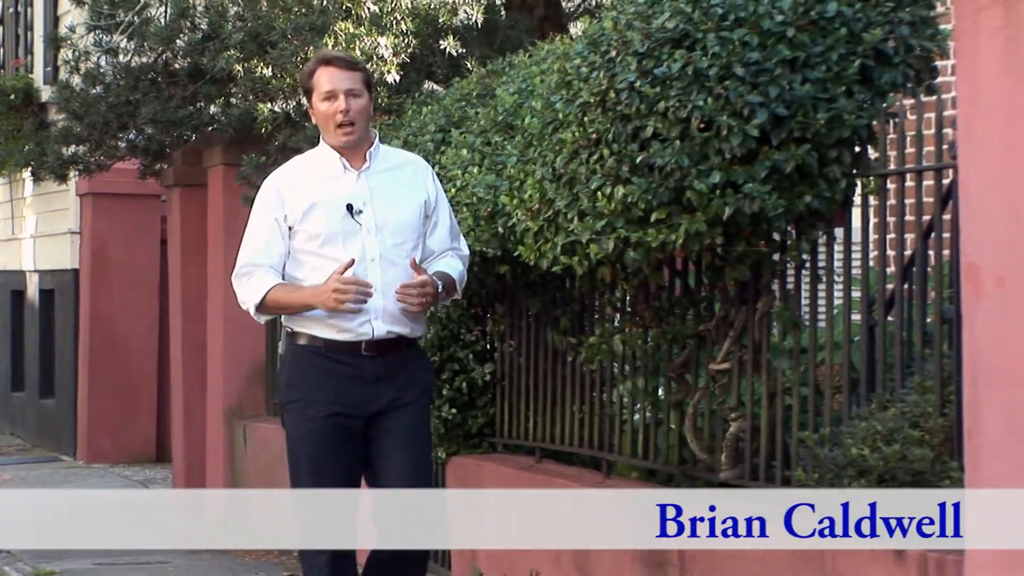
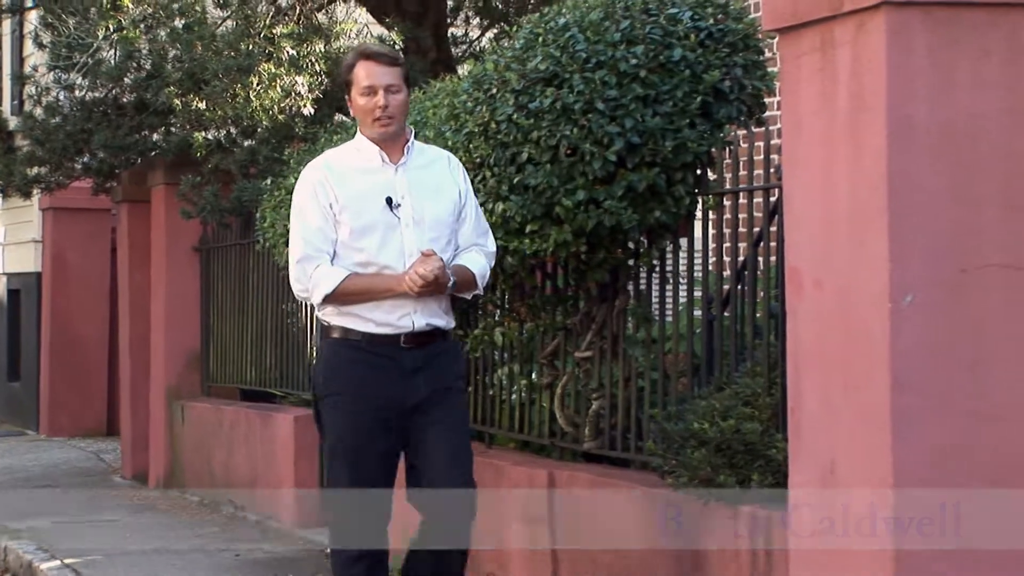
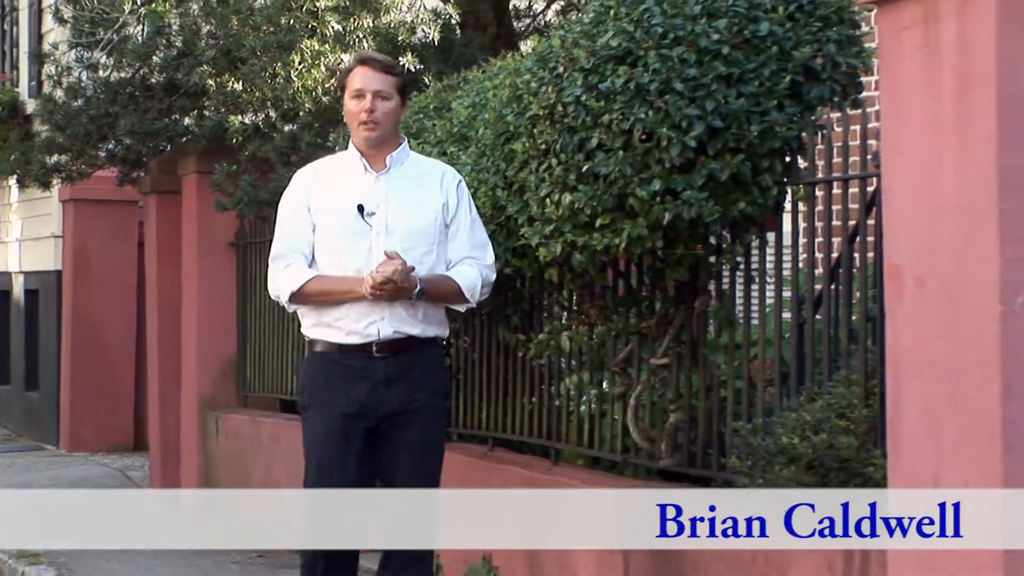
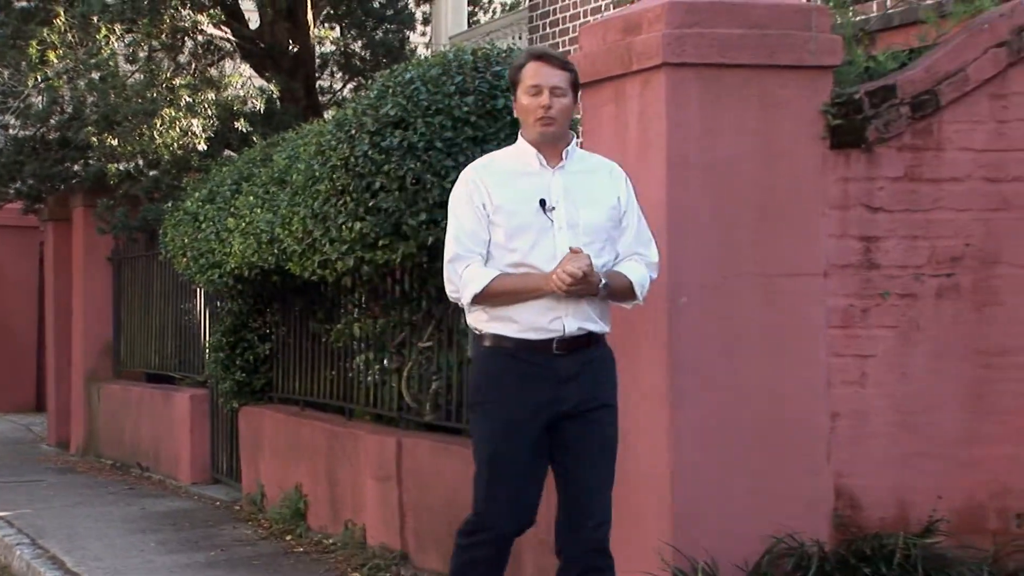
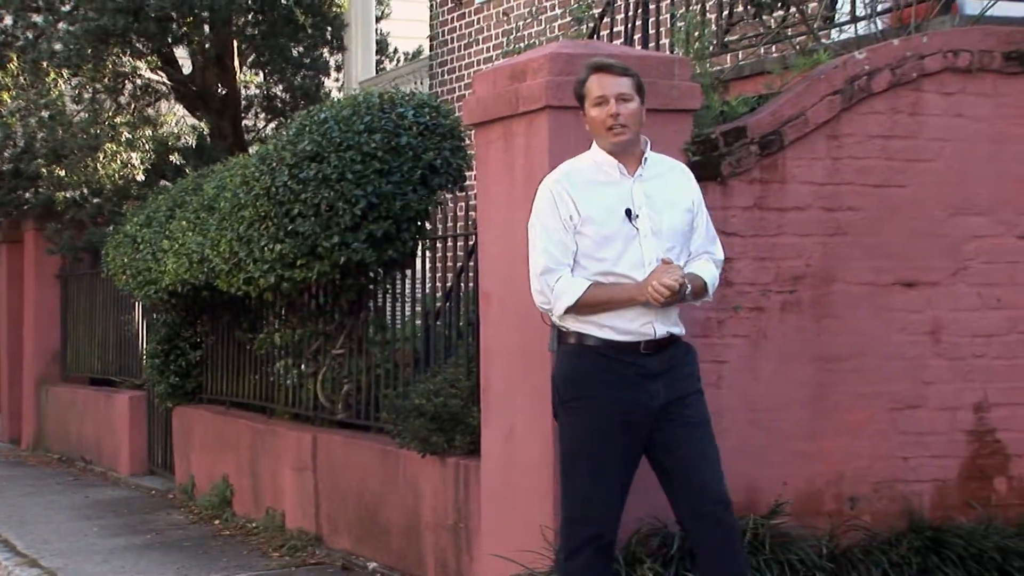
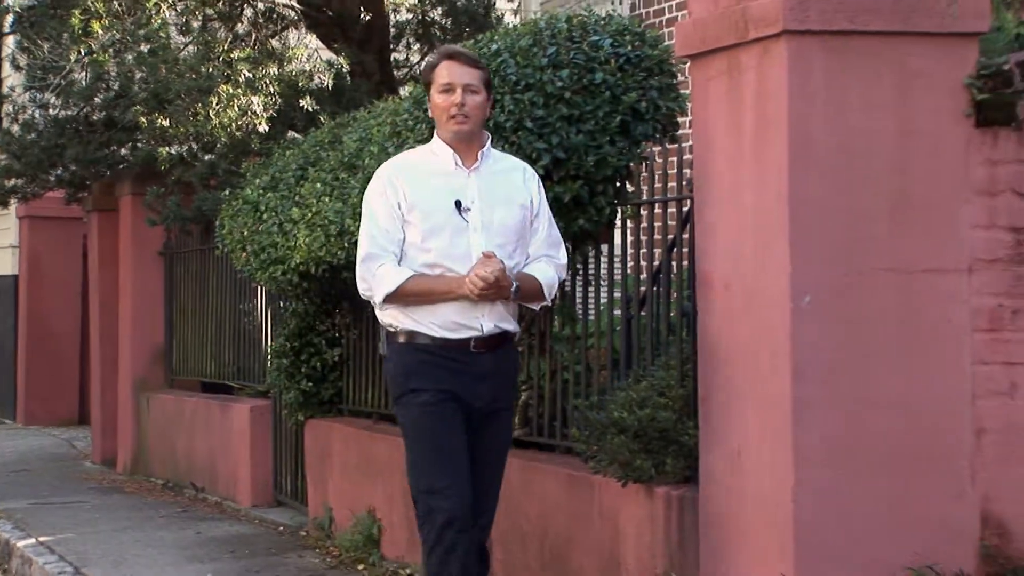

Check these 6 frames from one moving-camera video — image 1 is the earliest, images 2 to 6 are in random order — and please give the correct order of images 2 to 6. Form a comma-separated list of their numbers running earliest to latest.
3, 2, 6, 4, 5
